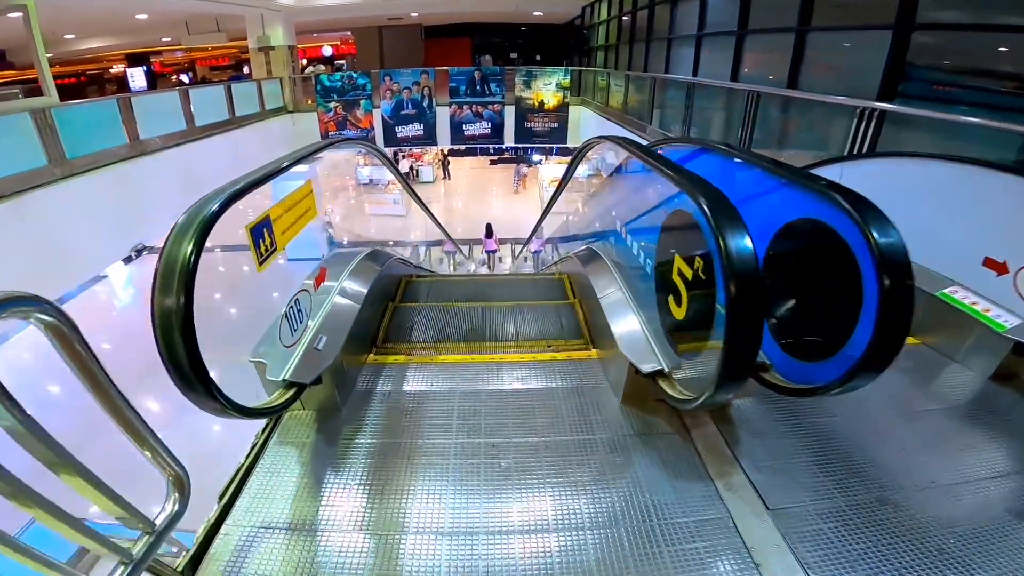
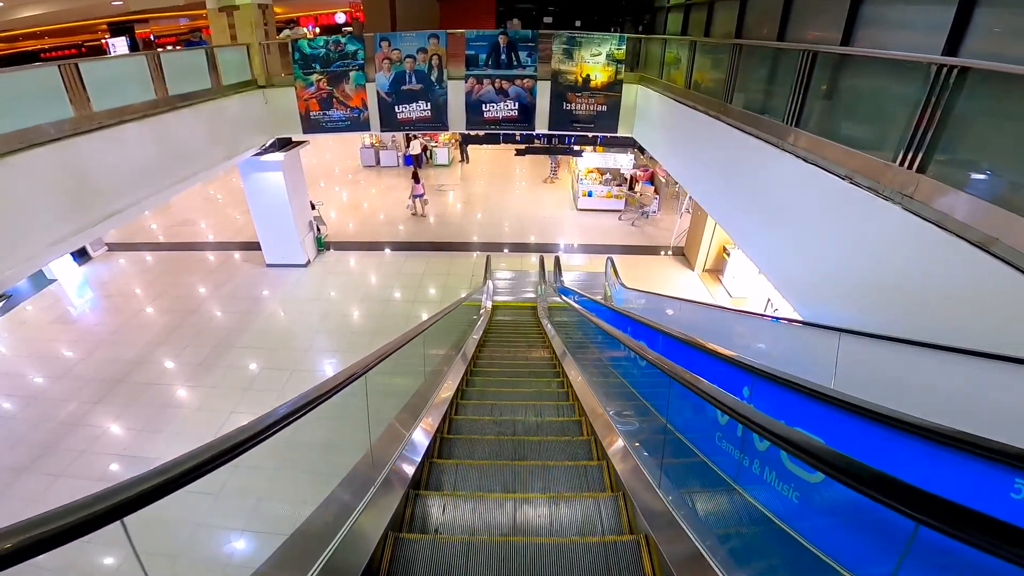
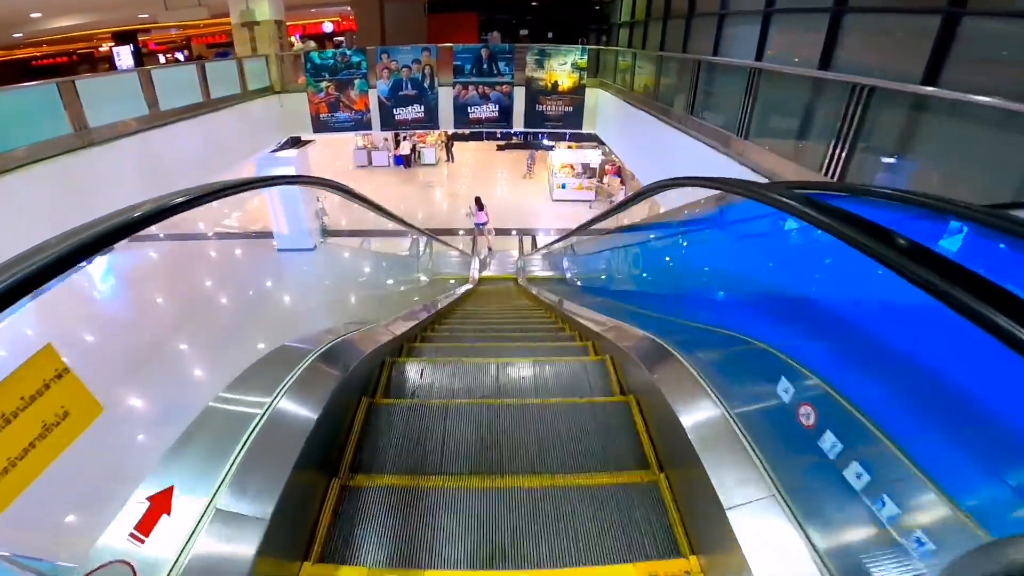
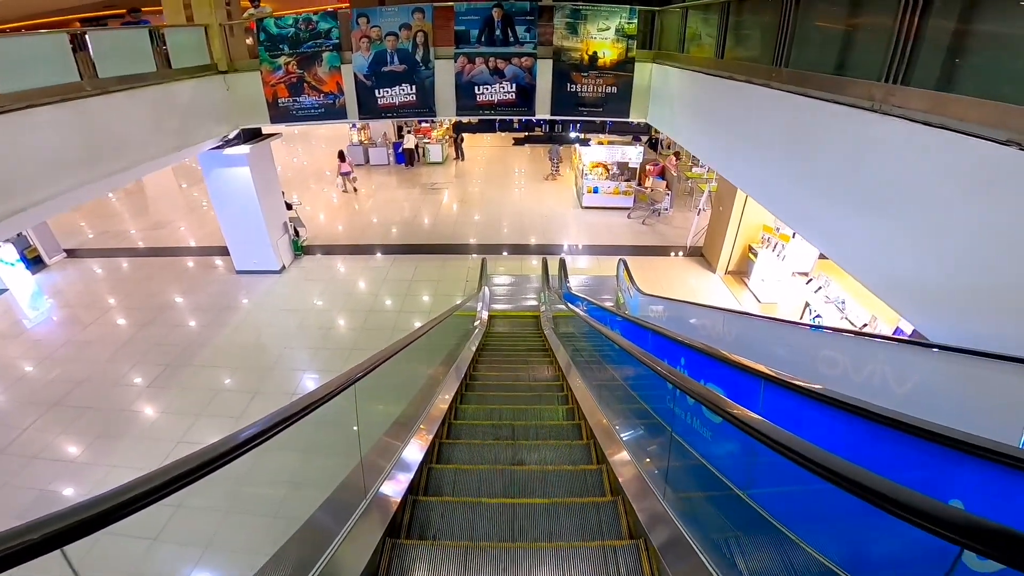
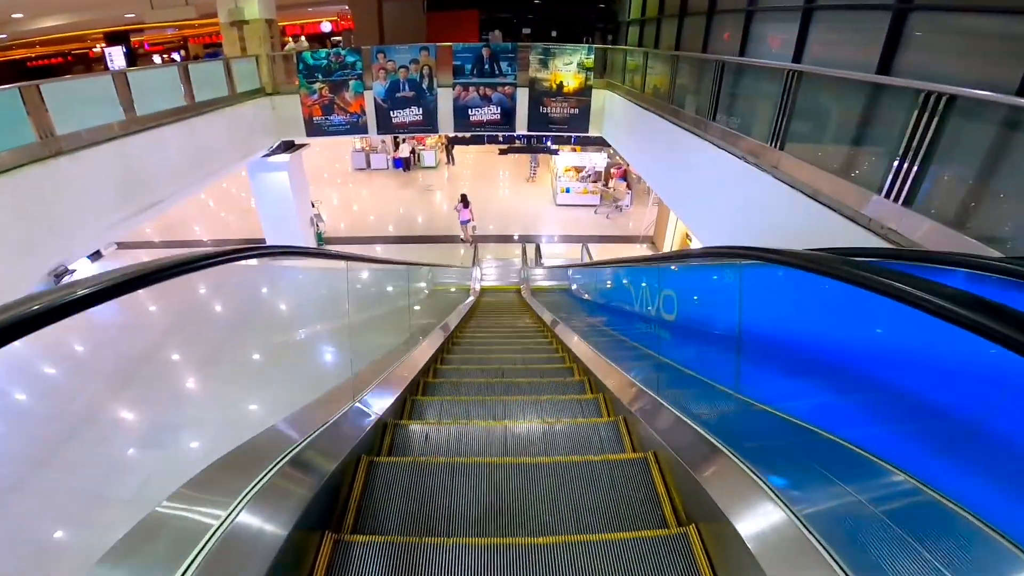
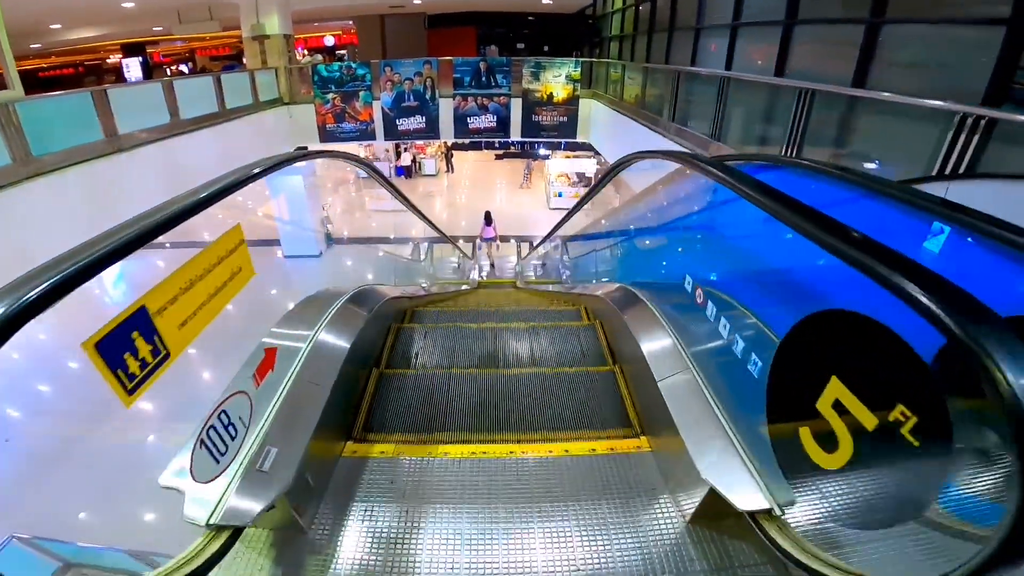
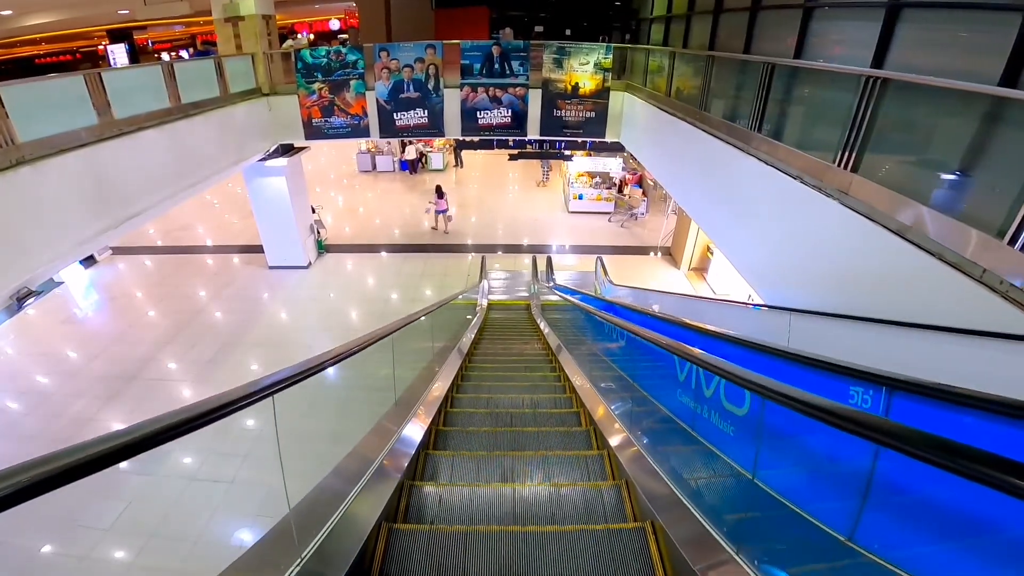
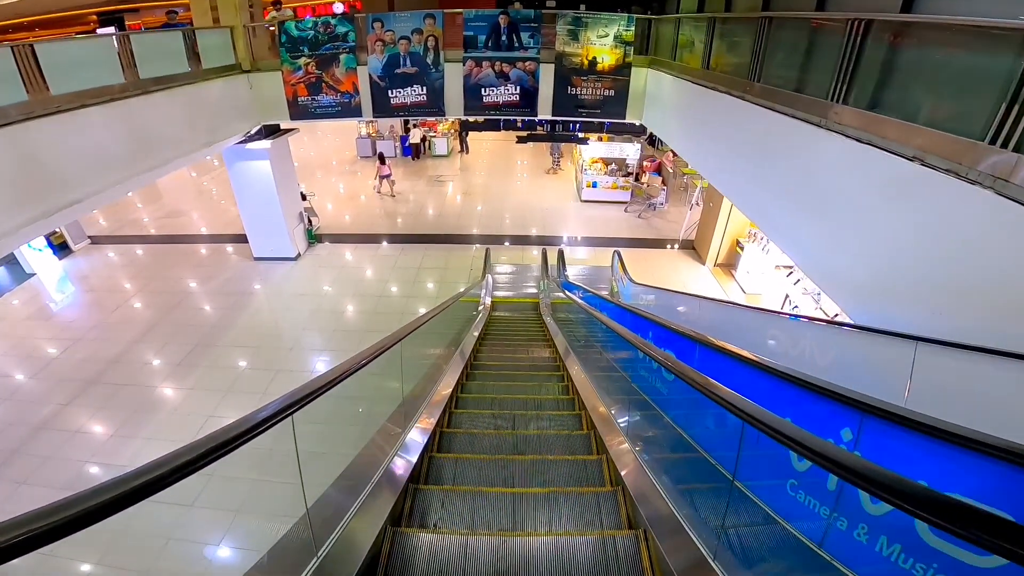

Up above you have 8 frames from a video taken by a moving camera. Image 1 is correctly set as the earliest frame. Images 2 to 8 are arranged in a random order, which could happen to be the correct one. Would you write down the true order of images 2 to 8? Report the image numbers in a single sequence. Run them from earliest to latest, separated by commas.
6, 3, 5, 7, 2, 8, 4
